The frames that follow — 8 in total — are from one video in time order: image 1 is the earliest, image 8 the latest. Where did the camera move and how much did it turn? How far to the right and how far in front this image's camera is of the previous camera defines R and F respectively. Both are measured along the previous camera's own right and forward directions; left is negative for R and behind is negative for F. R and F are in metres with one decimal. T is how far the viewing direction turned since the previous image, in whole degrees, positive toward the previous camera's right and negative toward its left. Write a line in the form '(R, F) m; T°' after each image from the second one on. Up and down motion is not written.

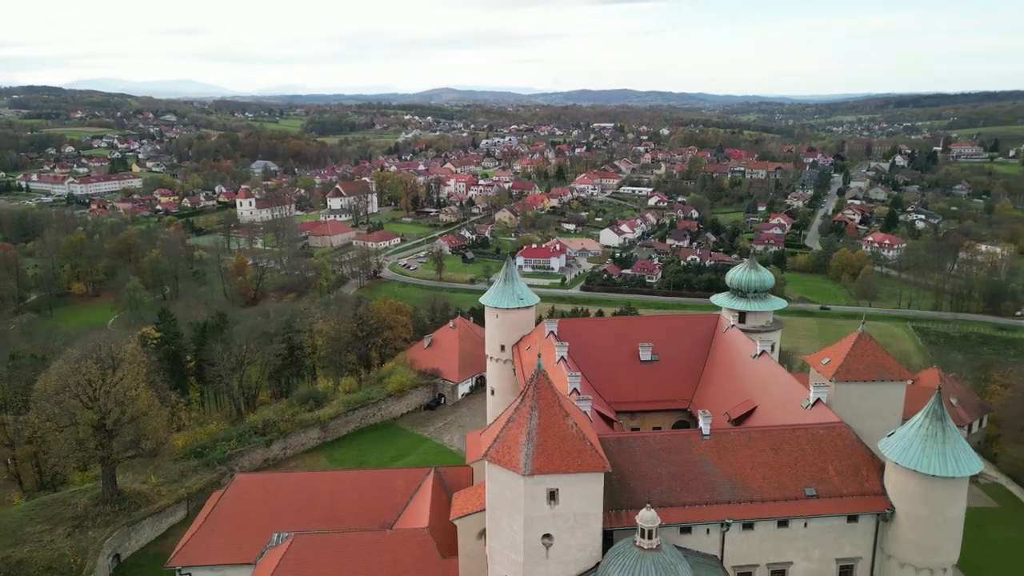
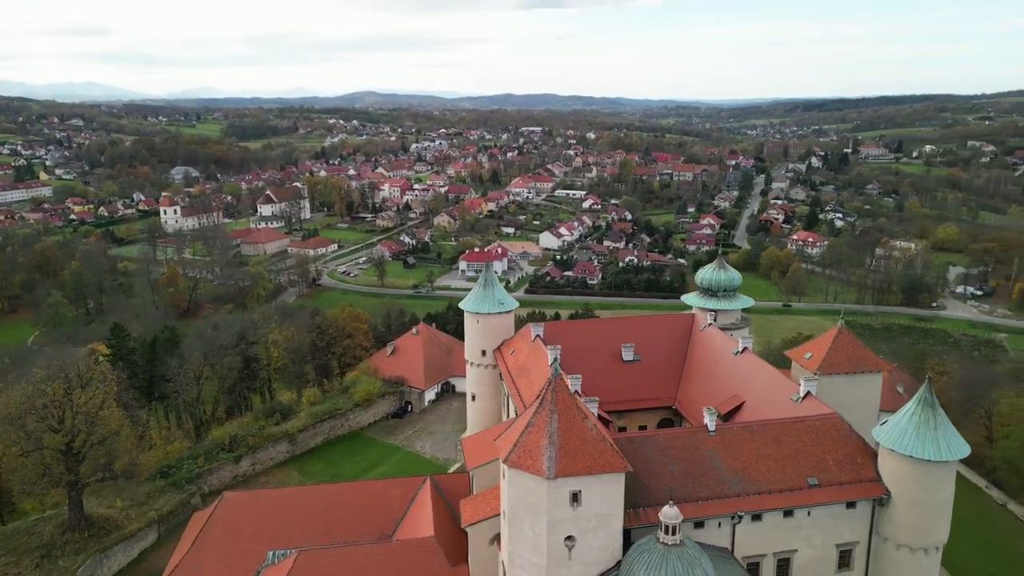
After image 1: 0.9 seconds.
(-2.2, 0.0) m; +5°
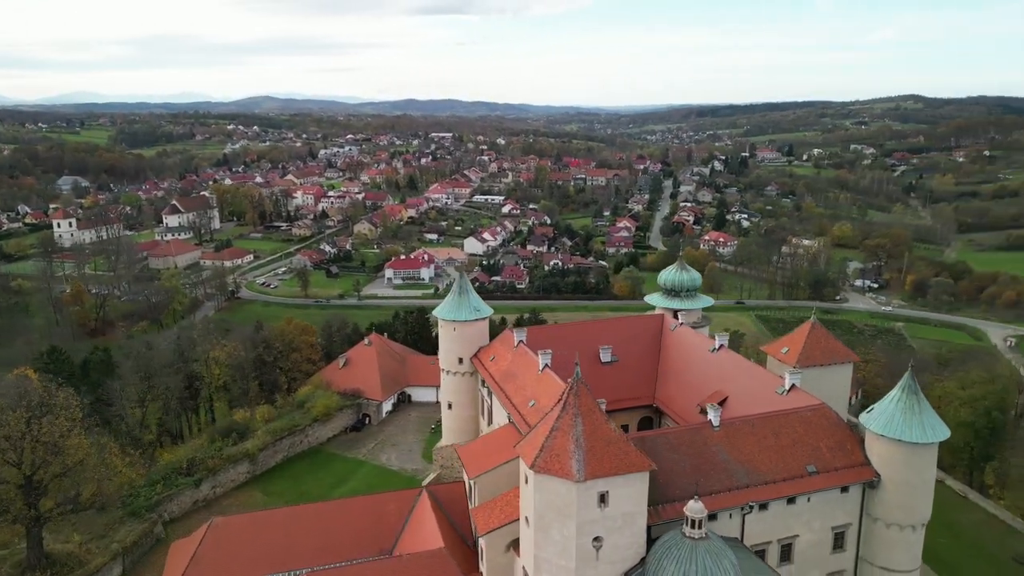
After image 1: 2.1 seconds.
(-2.8, +0.1) m; +7°
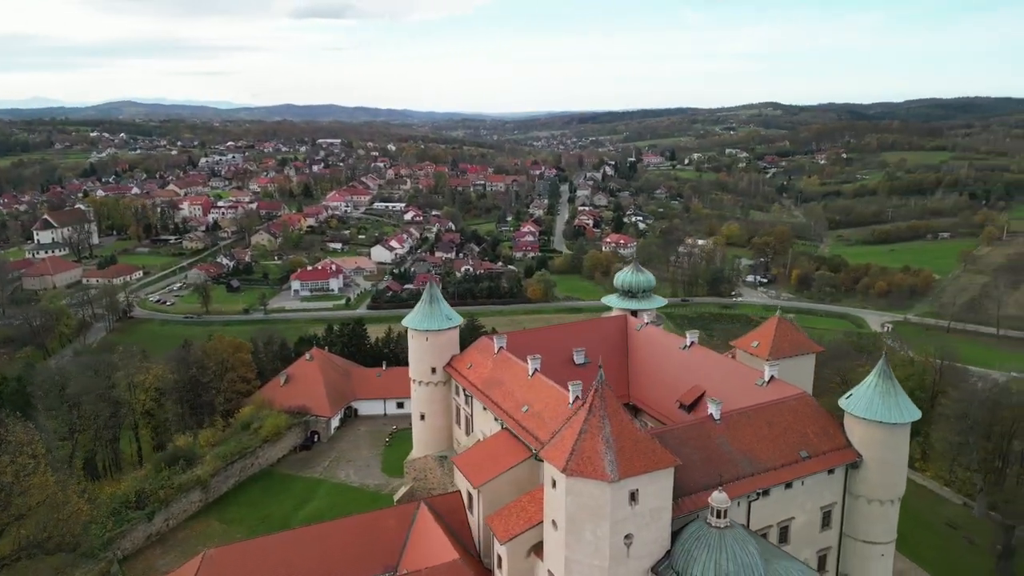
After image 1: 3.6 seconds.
(-3.4, +0.1) m; +8°
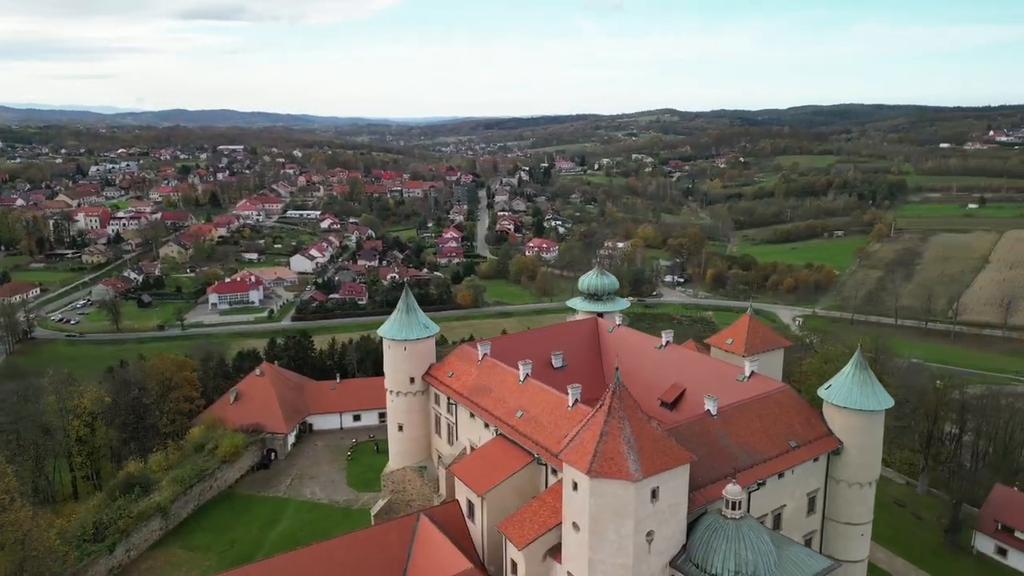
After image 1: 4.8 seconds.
(-2.8, +0.1) m; +7°
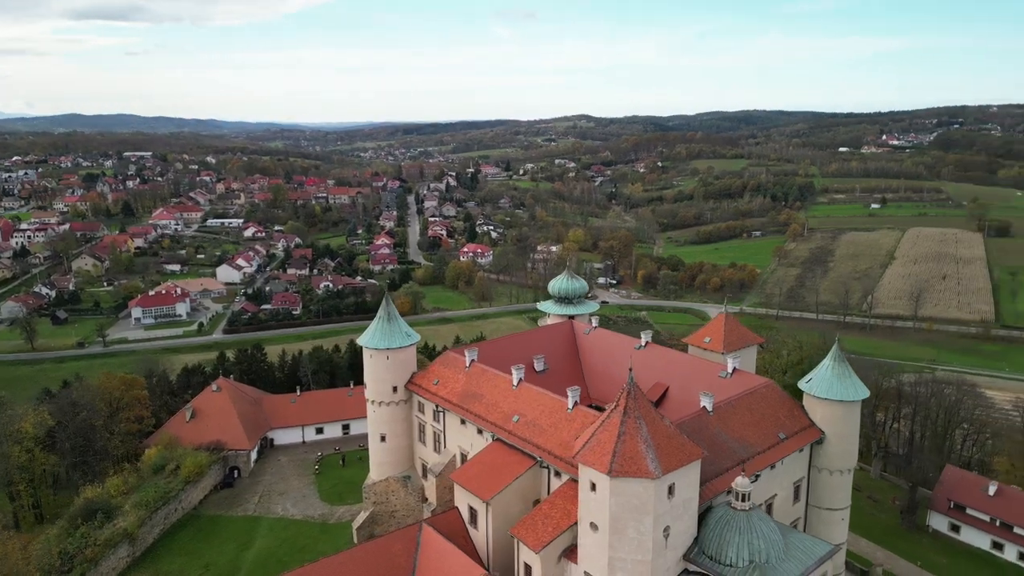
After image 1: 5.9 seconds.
(-2.5, 0.0) m; +6°
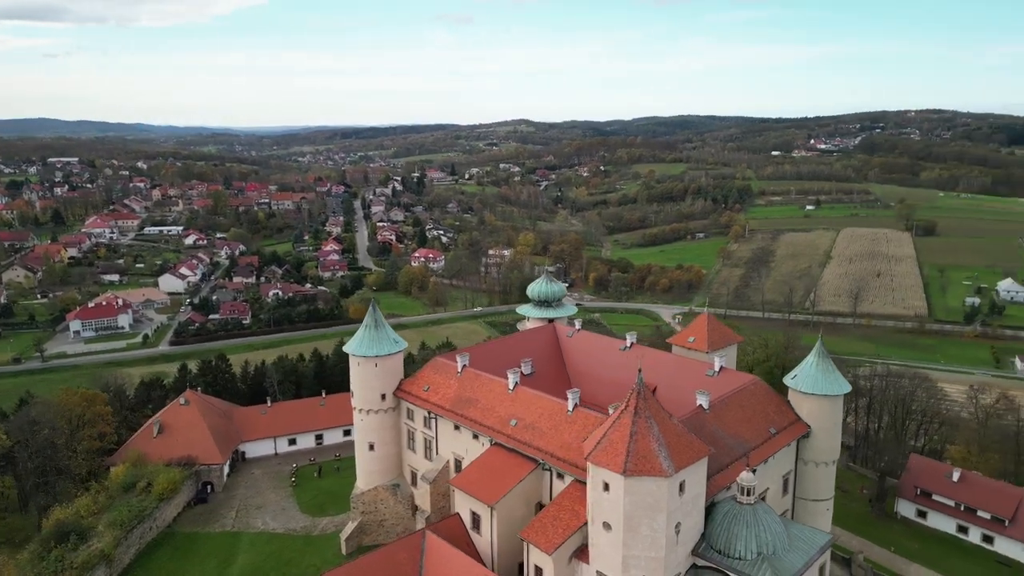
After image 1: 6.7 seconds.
(-1.8, -0.1) m; +4°
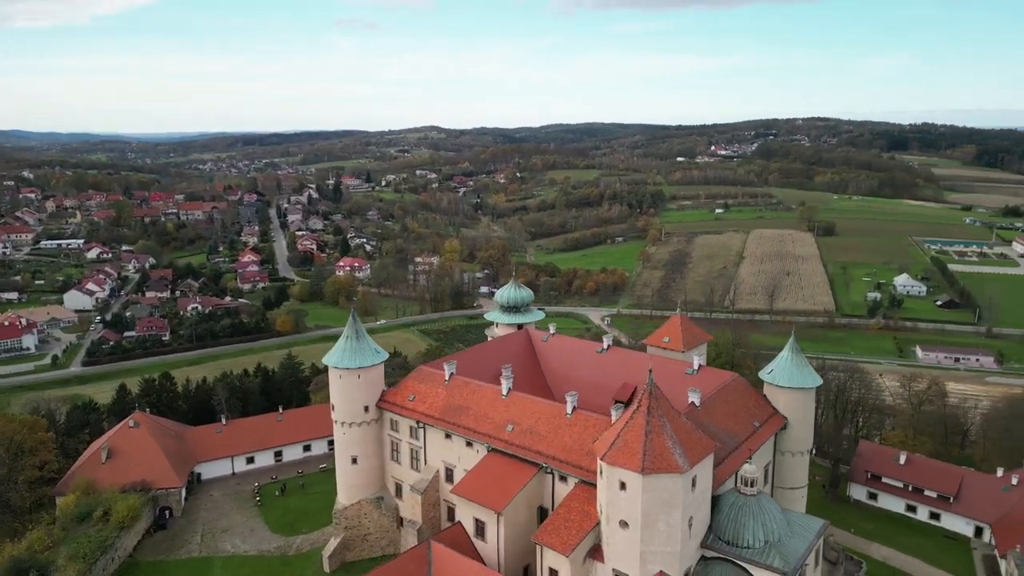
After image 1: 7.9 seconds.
(-2.8, -0.1) m; +7°
